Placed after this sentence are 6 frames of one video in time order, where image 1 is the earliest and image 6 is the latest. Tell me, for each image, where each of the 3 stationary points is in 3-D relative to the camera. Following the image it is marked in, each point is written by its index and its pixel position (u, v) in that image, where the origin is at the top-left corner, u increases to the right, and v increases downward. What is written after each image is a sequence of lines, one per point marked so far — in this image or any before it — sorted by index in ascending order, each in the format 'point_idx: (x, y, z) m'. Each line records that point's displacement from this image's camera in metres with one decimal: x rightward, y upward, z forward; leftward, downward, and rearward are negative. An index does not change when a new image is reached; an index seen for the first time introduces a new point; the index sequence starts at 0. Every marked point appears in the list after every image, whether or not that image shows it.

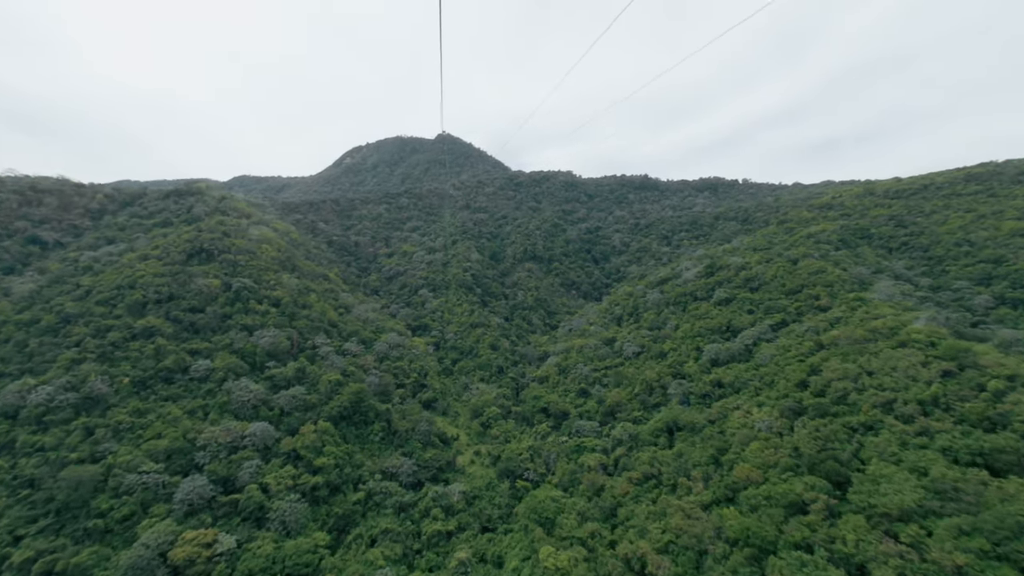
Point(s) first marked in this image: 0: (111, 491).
0: (-16.9, -8.6, +18.1) m
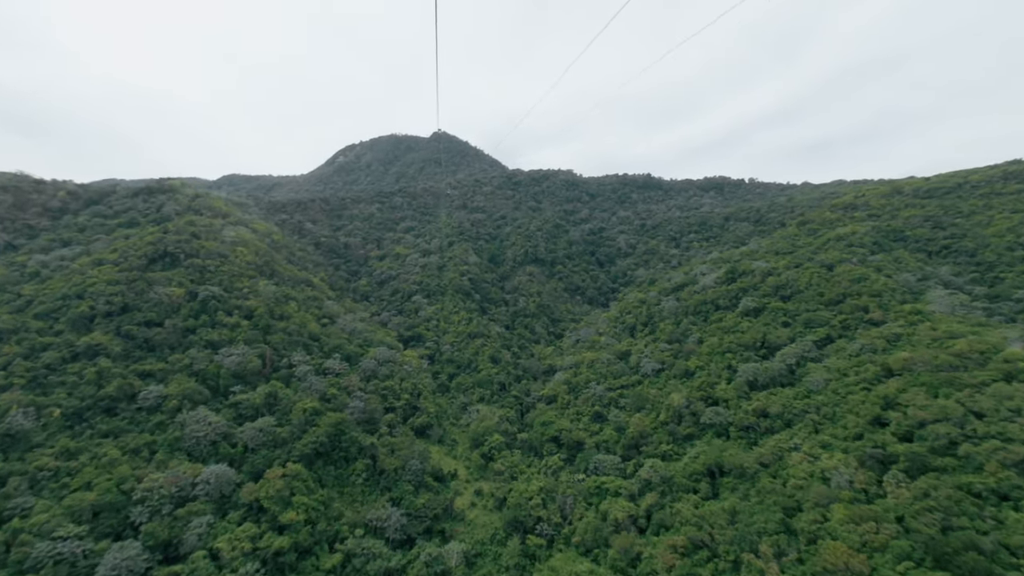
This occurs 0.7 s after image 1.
0: (-16.5, -9.2, +14.2) m
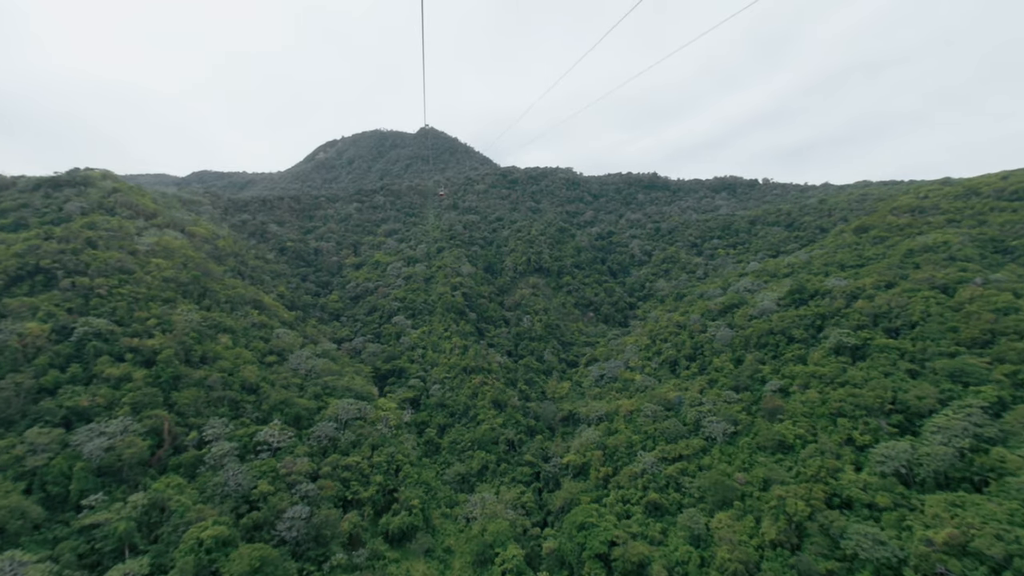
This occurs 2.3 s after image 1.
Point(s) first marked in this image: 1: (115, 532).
0: (-15.2, -10.7, +5.3) m
1: (-12.4, -7.6, +13.6) m
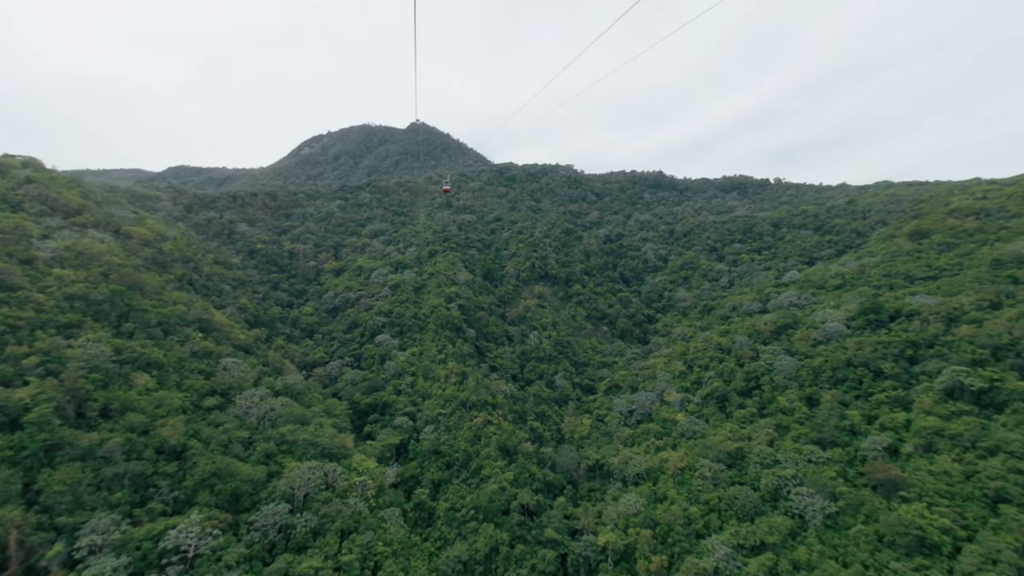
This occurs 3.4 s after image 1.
0: (-14.0, -11.7, -0.8) m
1: (-11.5, -8.6, +7.5) m
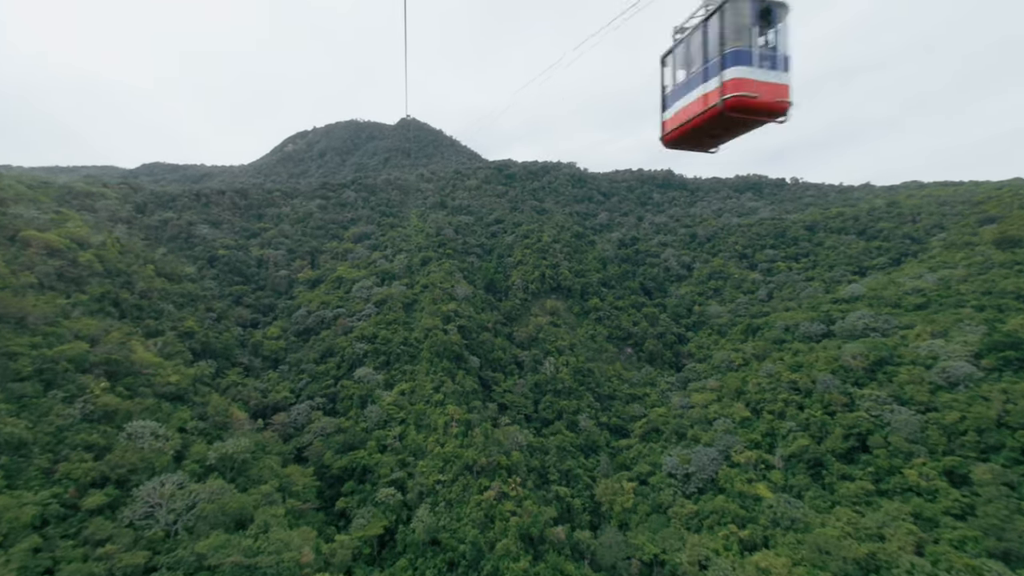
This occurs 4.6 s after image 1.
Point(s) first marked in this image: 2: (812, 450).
0: (-12.5, -12.9, -7.3) m
1: (-10.1, -9.8, +1.1) m
2: (+12.8, -6.9, +18.2) m
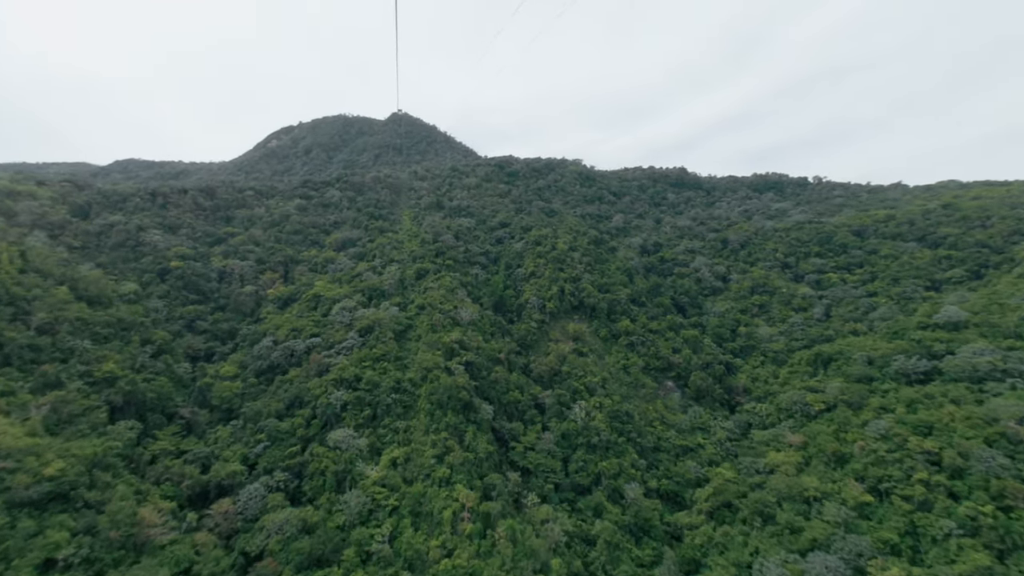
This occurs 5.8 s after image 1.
0: (-10.7, -14.4, -13.6) m
1: (-8.4, -11.2, -5.2) m
2: (+14.1, -8.3, +12.3) m
